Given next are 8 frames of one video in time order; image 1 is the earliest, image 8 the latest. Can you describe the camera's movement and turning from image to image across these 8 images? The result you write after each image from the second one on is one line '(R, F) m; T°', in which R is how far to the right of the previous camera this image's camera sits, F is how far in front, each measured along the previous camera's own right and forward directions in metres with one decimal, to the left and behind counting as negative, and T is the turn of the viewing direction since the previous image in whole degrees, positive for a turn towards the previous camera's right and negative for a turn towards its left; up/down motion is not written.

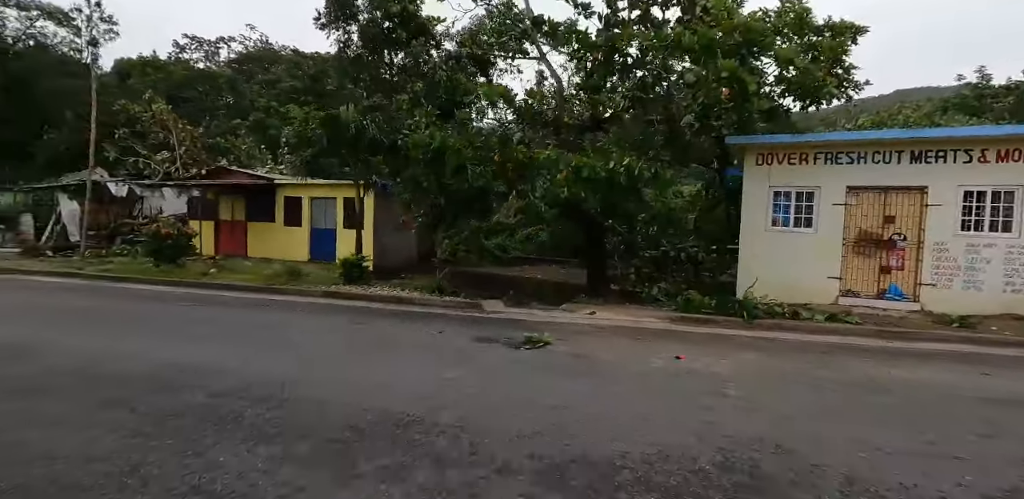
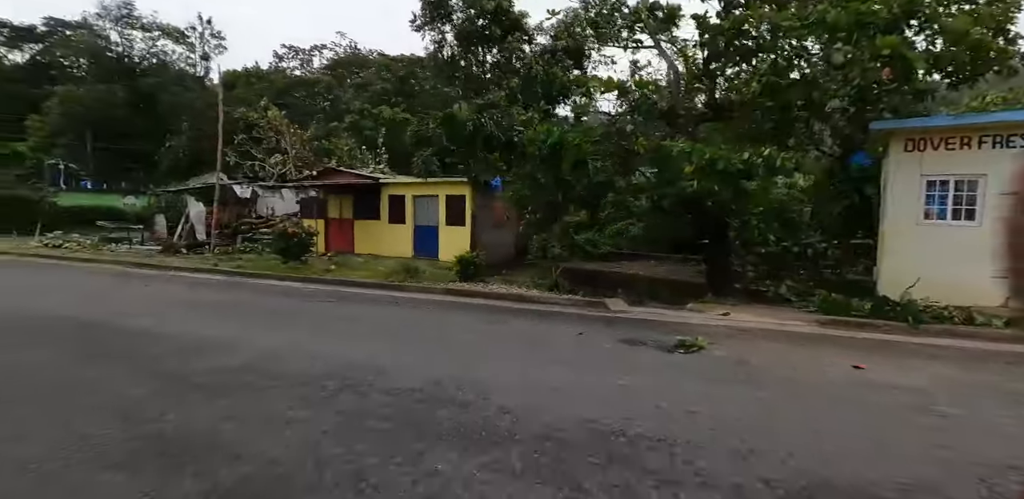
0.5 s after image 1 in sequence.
(-1.0, +0.1) m; -8°
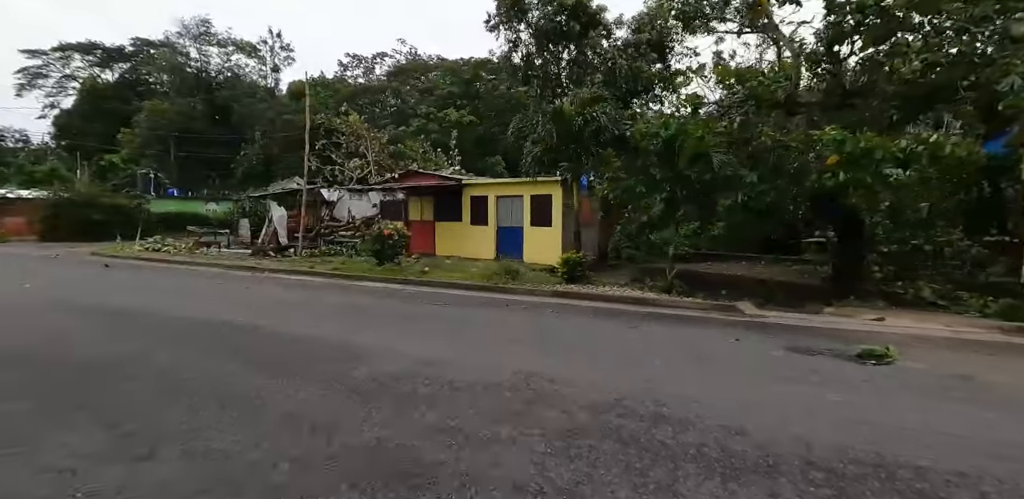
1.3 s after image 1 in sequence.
(-1.3, +0.4) m; -5°
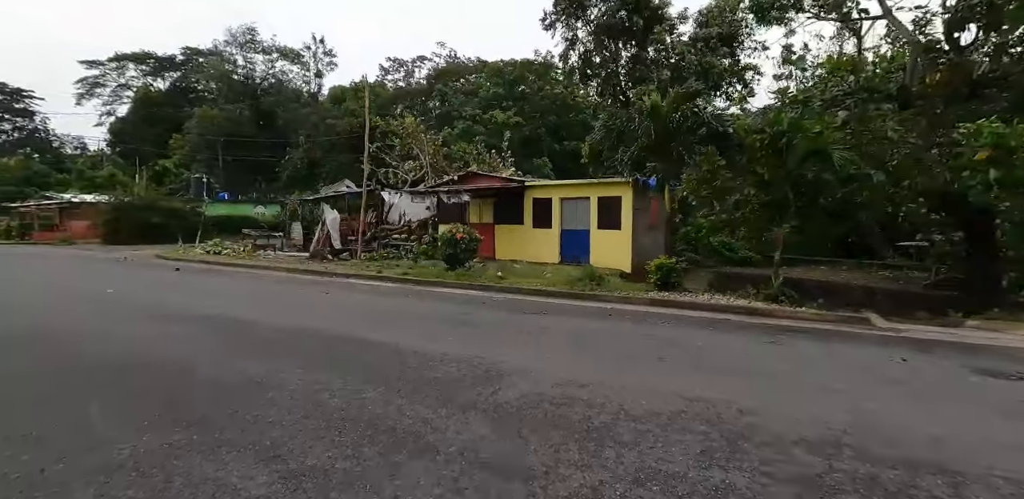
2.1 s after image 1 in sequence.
(-1.2, +0.5) m; -3°
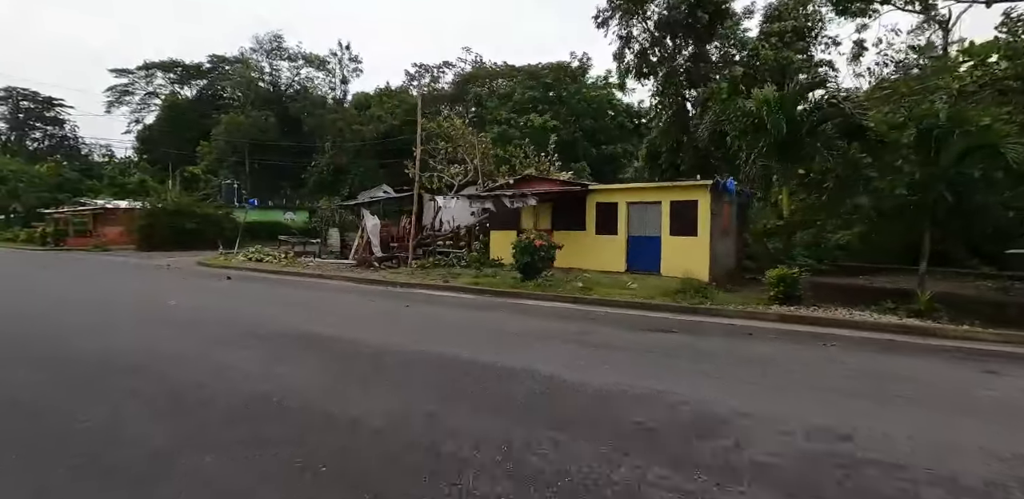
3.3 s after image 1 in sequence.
(-1.6, +1.0) m; -2°
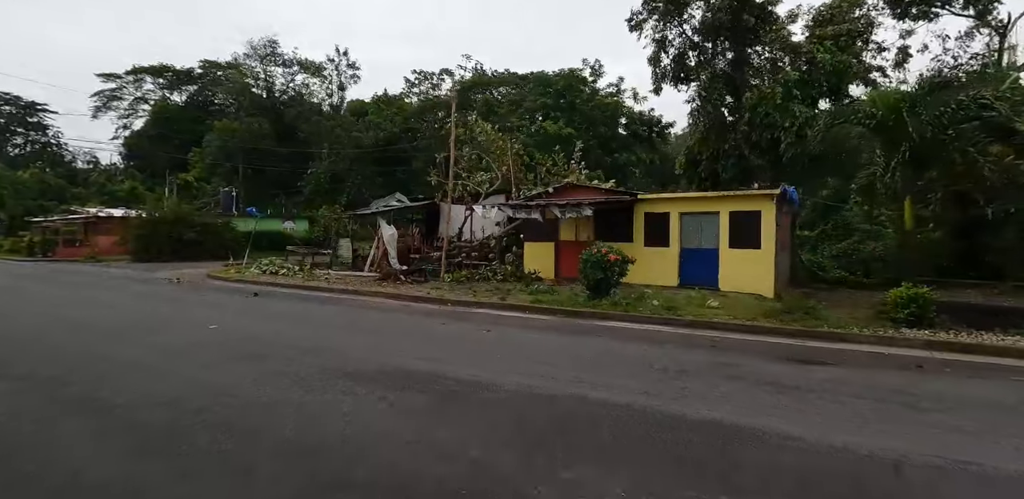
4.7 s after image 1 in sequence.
(-1.8, +1.1) m; +1°
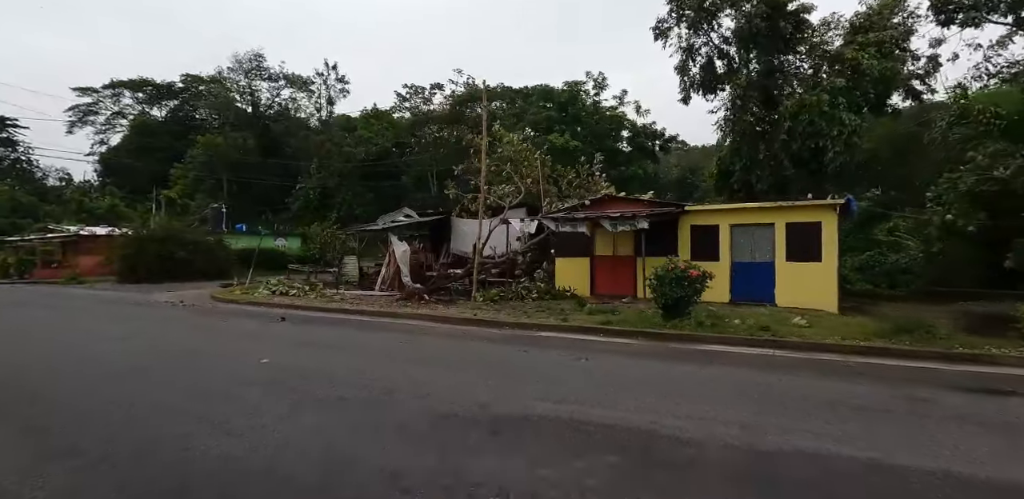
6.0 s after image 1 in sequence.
(-1.8, +1.1) m; +2°
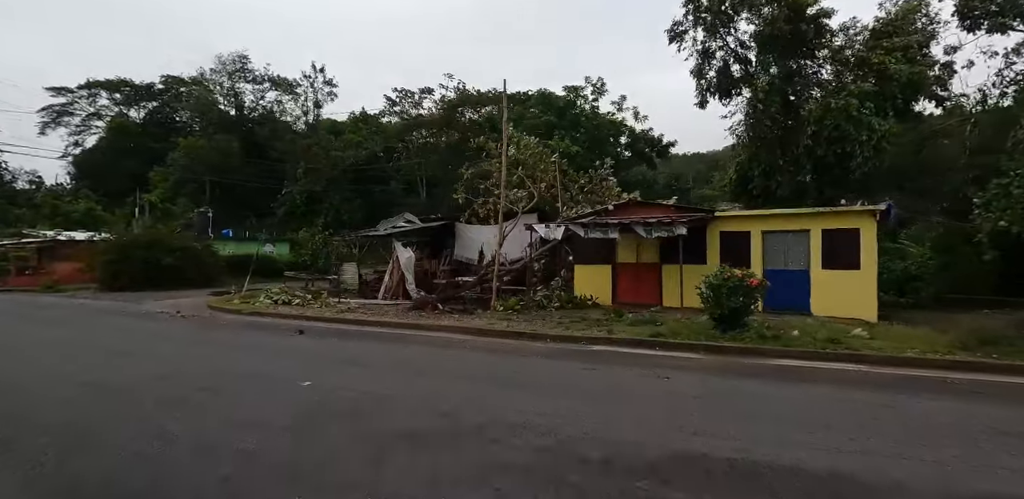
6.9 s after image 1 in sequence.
(-1.2, +0.8) m; +2°
